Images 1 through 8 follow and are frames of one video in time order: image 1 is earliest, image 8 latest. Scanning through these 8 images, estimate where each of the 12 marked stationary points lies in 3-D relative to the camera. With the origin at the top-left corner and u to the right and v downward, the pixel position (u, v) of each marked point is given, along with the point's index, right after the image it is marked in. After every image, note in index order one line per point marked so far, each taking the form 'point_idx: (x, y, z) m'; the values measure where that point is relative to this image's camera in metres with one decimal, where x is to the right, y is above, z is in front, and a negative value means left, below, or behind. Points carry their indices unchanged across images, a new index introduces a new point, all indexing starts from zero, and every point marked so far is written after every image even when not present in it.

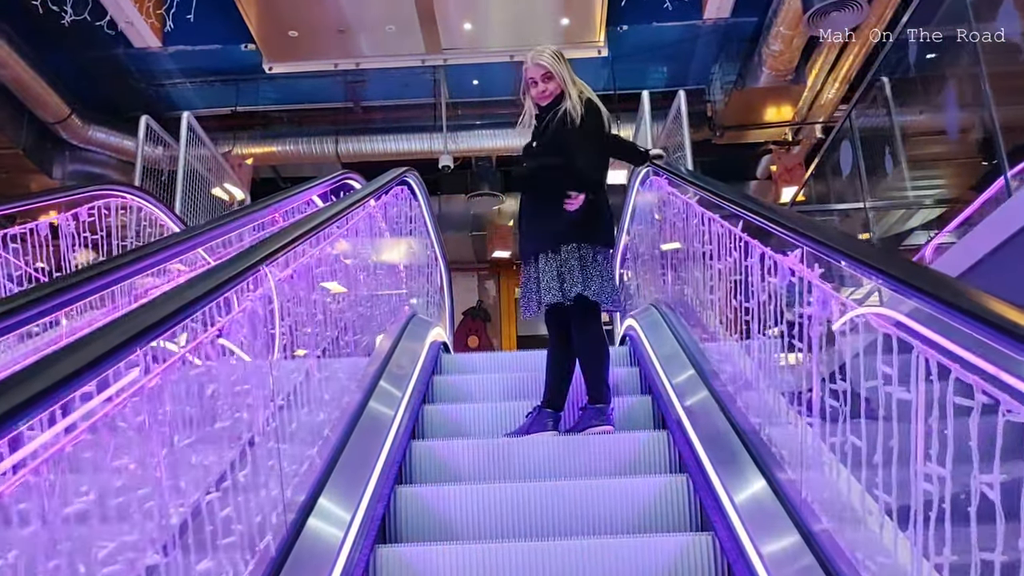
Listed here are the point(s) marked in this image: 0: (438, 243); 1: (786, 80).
0: (-0.5, +0.2, +6.0) m
1: (+2.3, +1.8, +7.5) m
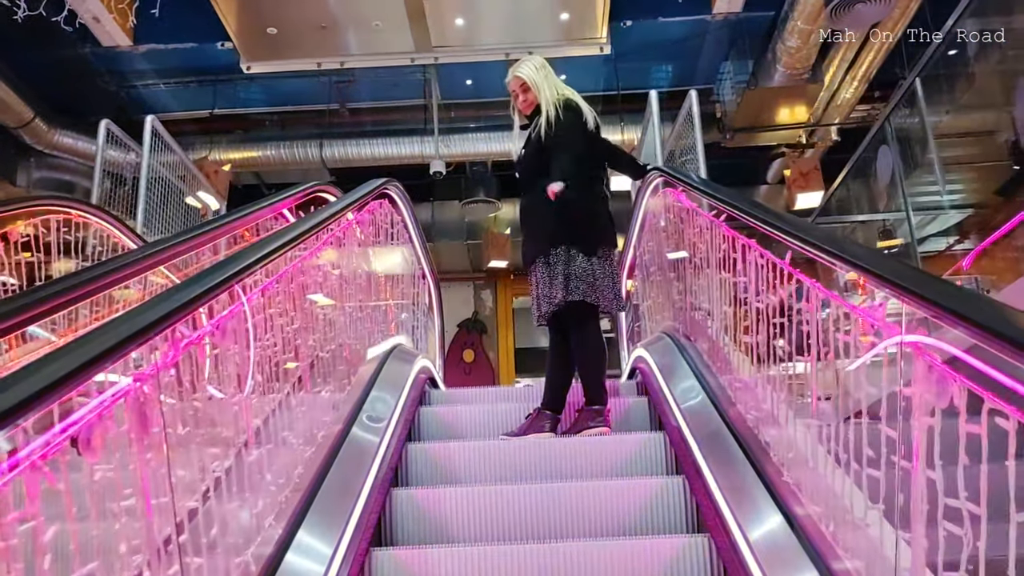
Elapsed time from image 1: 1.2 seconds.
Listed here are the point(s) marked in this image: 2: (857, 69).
0: (-0.5, +0.1, +5.4) m
1: (+2.3, +1.6, +7.0) m
2: (+2.7, +1.7, +7.0) m
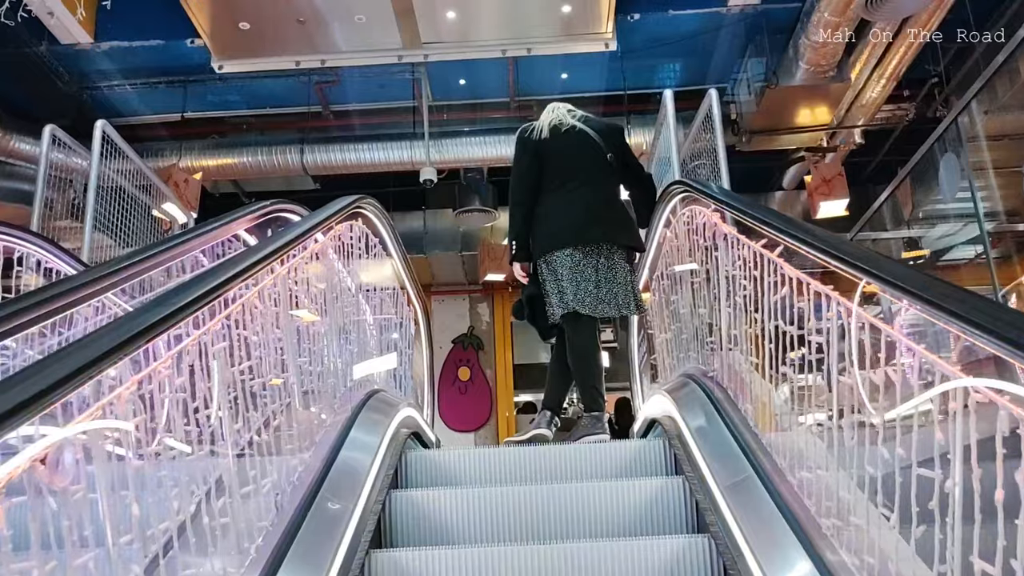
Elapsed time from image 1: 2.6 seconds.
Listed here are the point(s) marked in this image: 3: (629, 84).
0: (-0.5, 0.0, +4.8) m
1: (+2.2, +1.5, +6.4) m
2: (+2.7, +1.6, +6.4) m
3: (+1.0, +1.7, +7.5) m
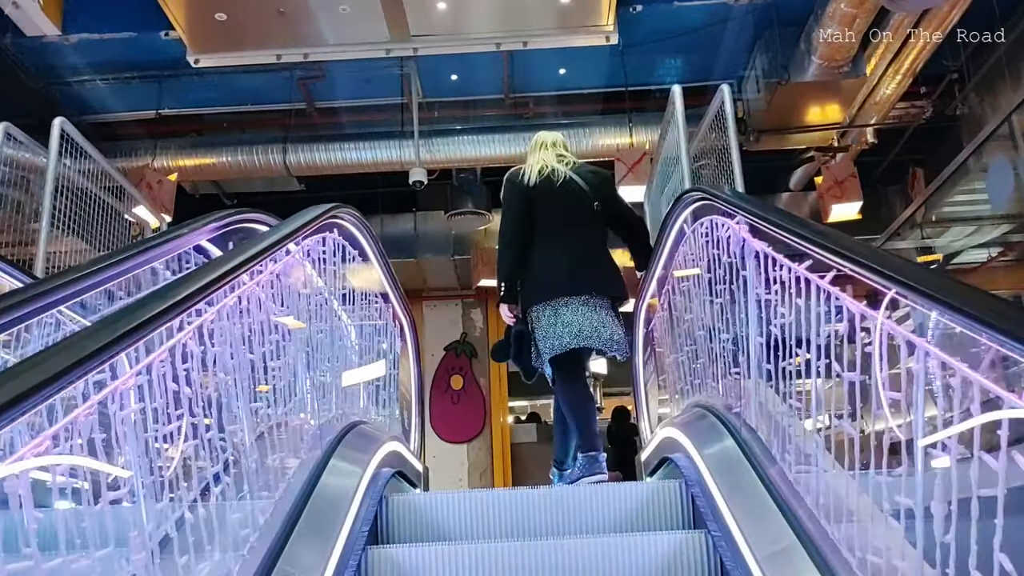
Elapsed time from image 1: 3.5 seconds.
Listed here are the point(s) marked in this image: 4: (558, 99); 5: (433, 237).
0: (-0.5, -0.1, +4.4) m
1: (+2.2, +1.5, +6.0) m
2: (+2.6, +1.5, +6.0) m
3: (+0.9, +1.7, +7.1) m
4: (+0.4, +1.6, +7.3) m
5: (-0.7, +0.5, +7.8) m
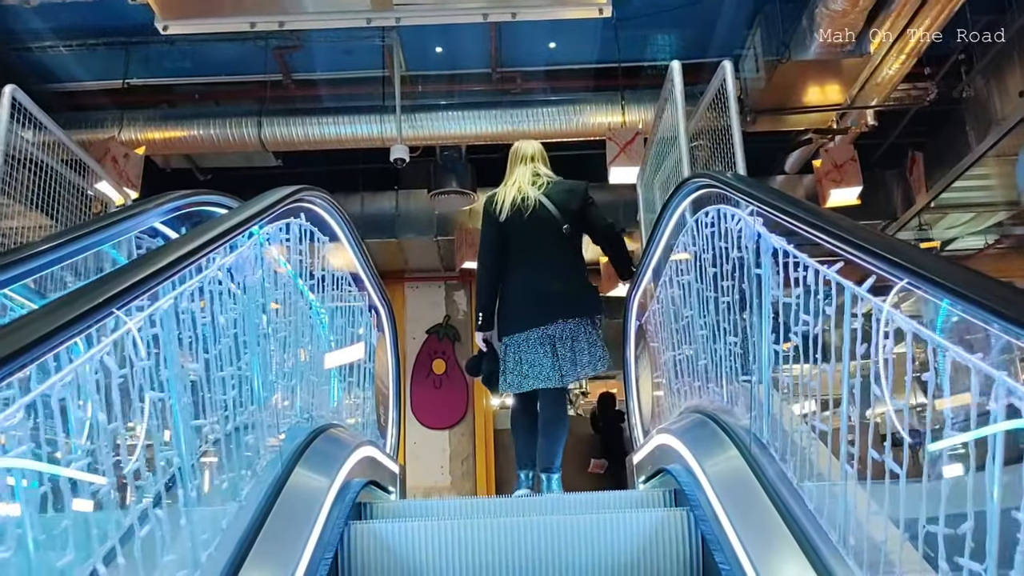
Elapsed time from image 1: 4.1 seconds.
0: (-0.6, 0.0, +4.2) m
1: (+2.1, +1.5, +5.7) m
2: (+2.6, +1.6, +5.7) m
3: (+0.8, +1.8, +6.8) m
4: (+0.3, +1.7, +7.0) m
5: (-0.8, +0.6, +7.5) m
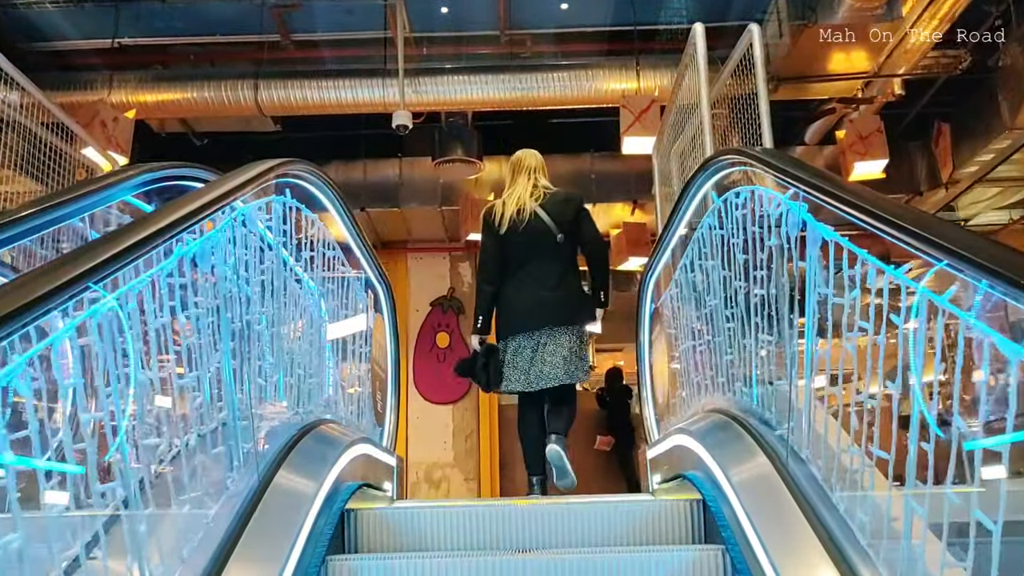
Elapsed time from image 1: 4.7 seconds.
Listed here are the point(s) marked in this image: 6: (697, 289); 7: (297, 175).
0: (-0.6, +0.1, +3.9) m
1: (+2.2, +1.7, +5.4) m
2: (+2.6, +1.7, +5.4) m
3: (+0.9, +2.0, +6.5) m
4: (+0.3, +1.9, +6.7) m
5: (-0.8, +0.8, +7.3) m
6: (+0.6, 0.0, +3.1) m
7: (-0.7, +0.4, +2.8) m
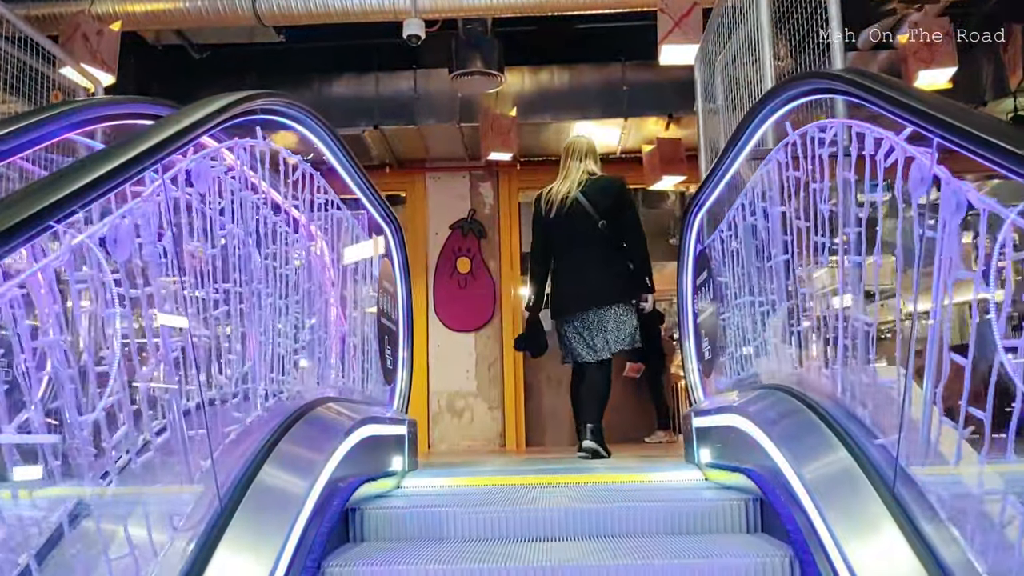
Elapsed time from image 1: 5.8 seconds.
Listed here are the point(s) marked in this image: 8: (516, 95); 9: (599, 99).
0: (-0.5, +0.3, +3.5) m
1: (+2.3, +2.1, +4.7) m
2: (+2.7, +2.1, +4.7) m
3: (+1.1, +2.5, +5.8) m
4: (+0.5, +2.4, +6.0) m
5: (-0.6, +1.4, +6.7) m
6: (+0.7, +0.2, +2.6) m
7: (-0.6, +0.5, +2.4) m
8: (0.0, +1.4, +6.6) m
9: (+0.6, +1.4, +6.5) m
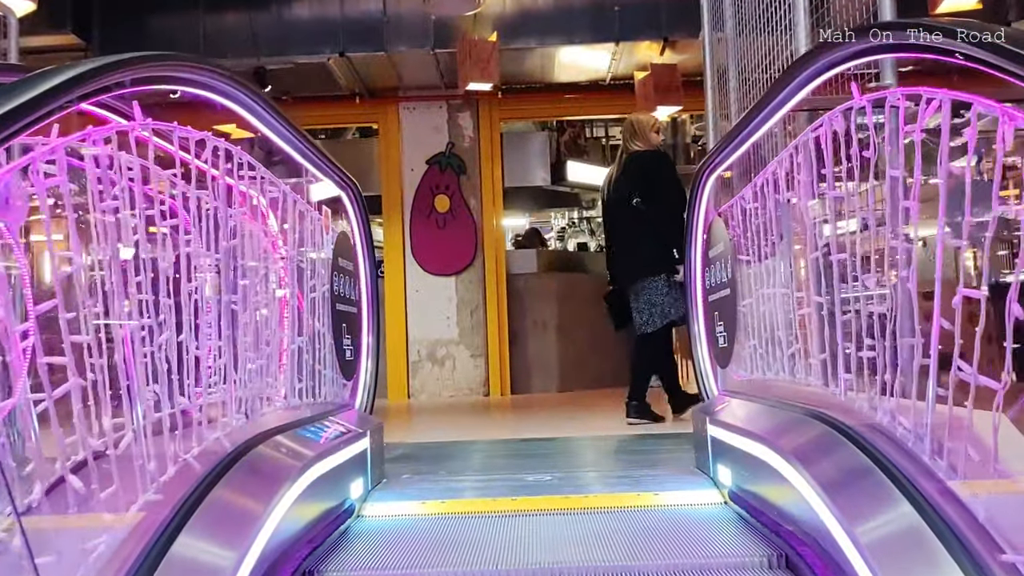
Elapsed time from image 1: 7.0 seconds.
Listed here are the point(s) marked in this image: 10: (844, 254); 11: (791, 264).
0: (-0.6, +0.4, +2.9) m
1: (+2.2, +2.3, +4.0) m
2: (+2.6, +2.4, +4.0) m
3: (+0.9, +2.8, +5.1) m
4: (+0.4, +2.7, +5.3) m
5: (-0.7, +1.8, +6.1) m
6: (+0.7, +0.2, +2.1) m
7: (-0.7, +0.5, +1.8) m
8: (-0.1, +1.8, +6.0) m
9: (+0.5, +1.8, +5.9) m
10: (+0.7, +0.1, +1.8) m
11: (+0.7, +0.1, +2.1) m
